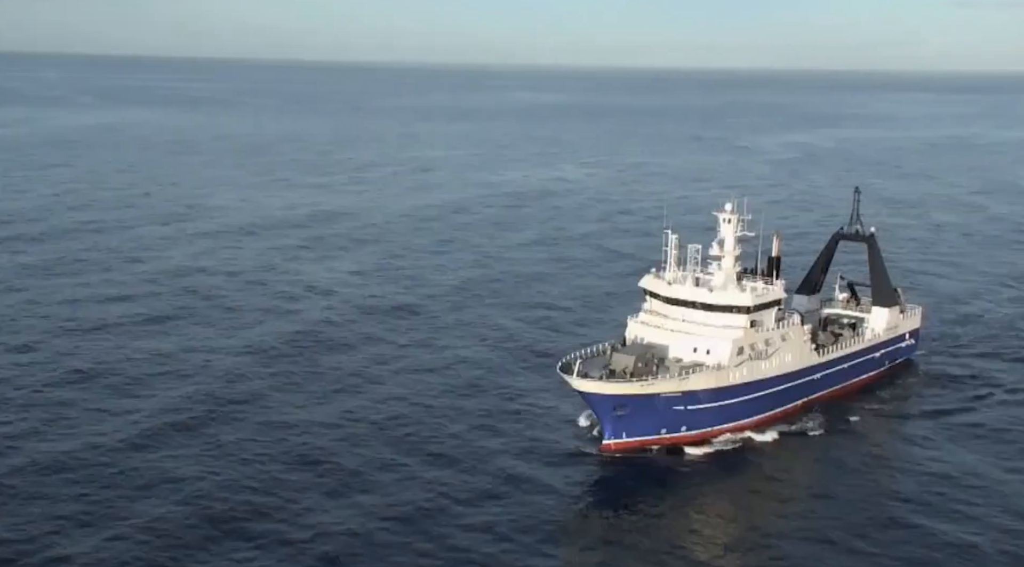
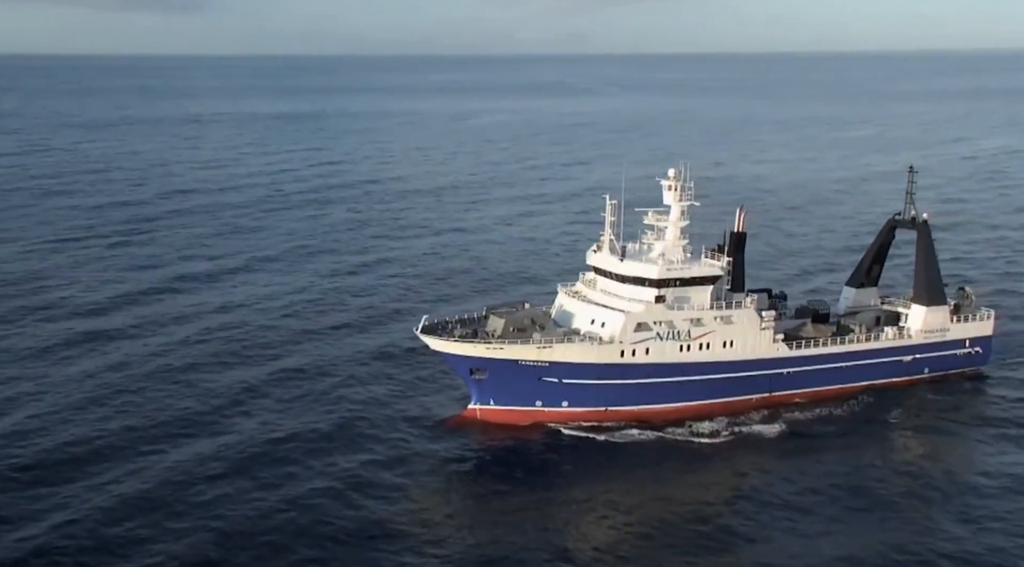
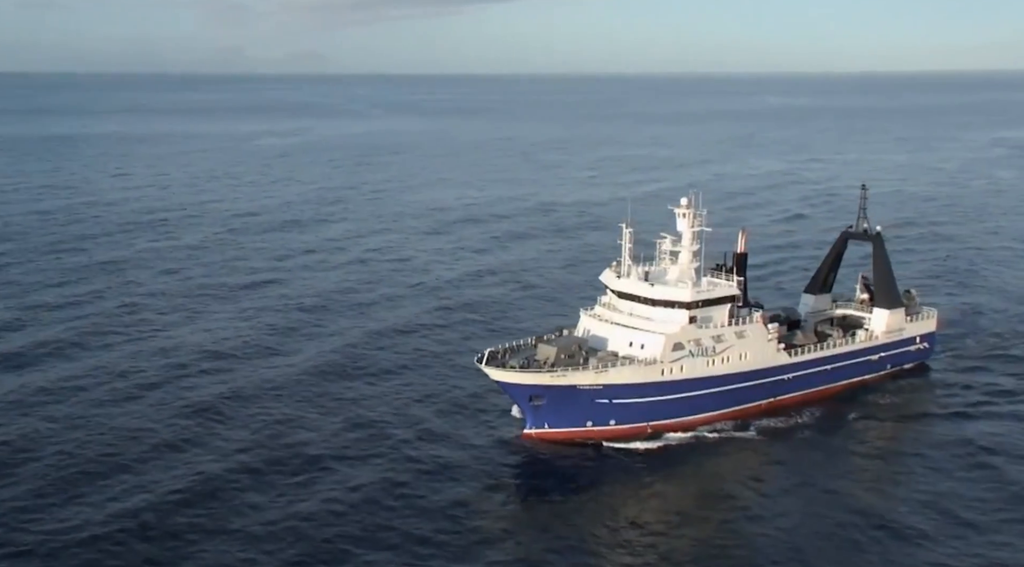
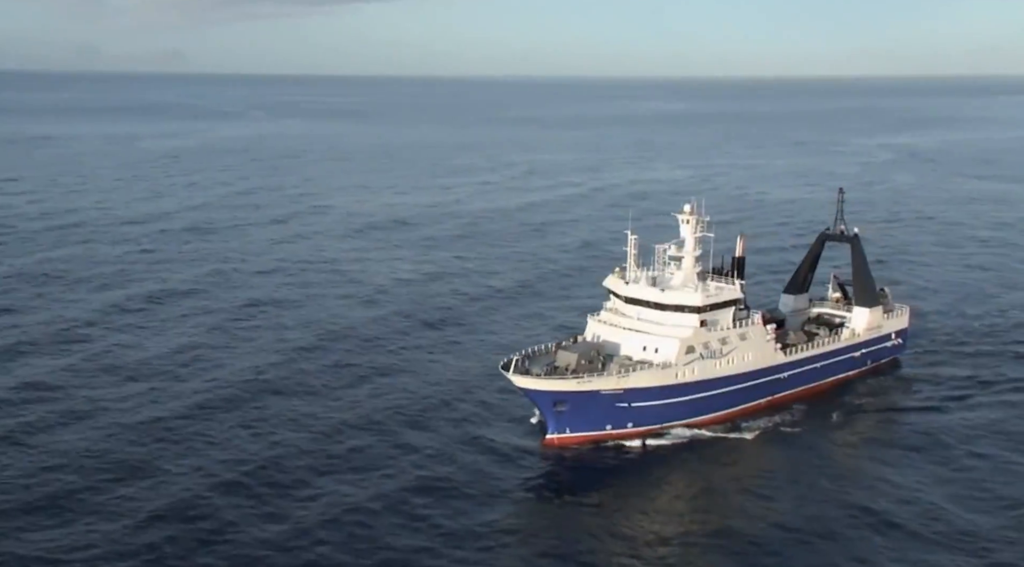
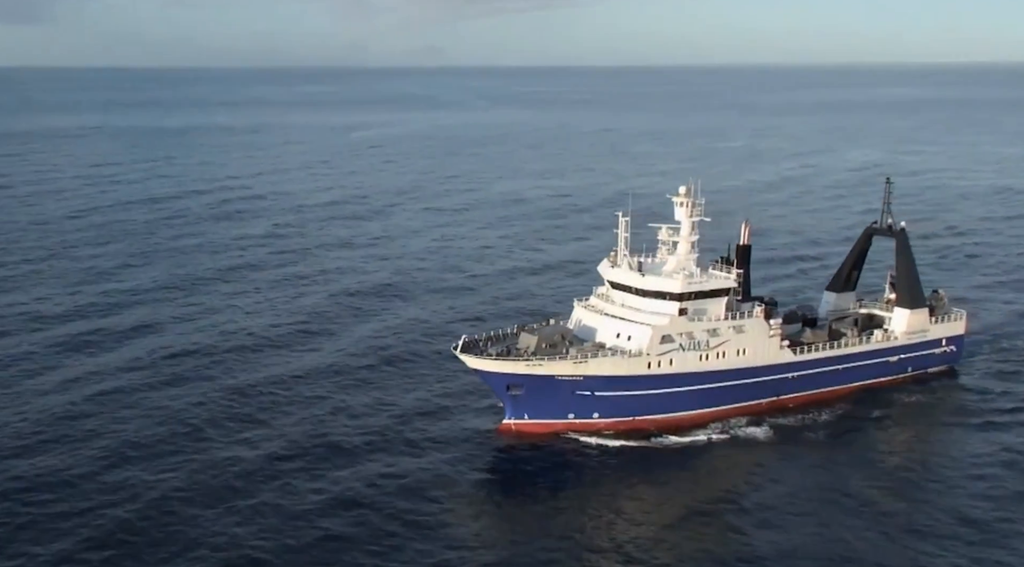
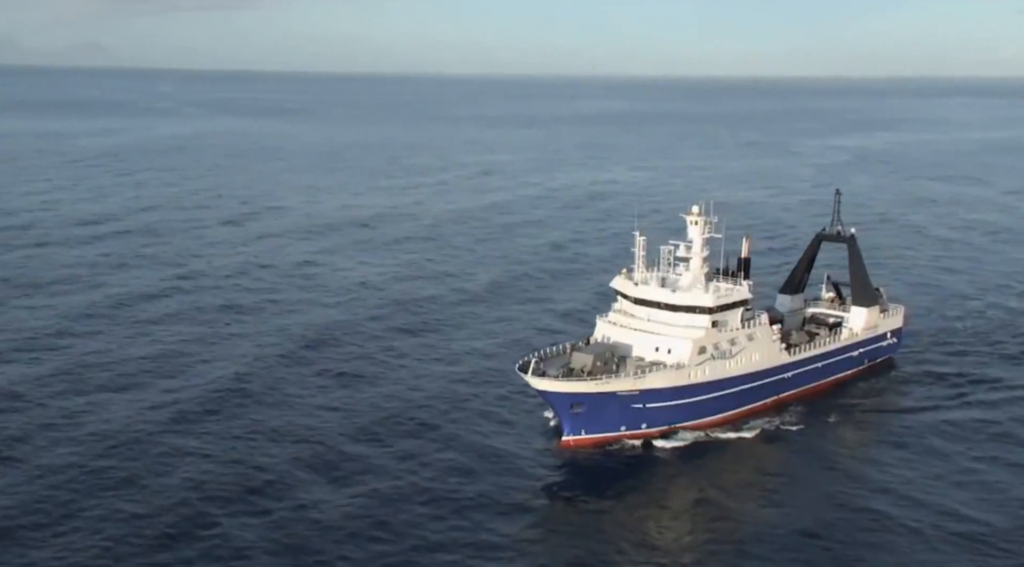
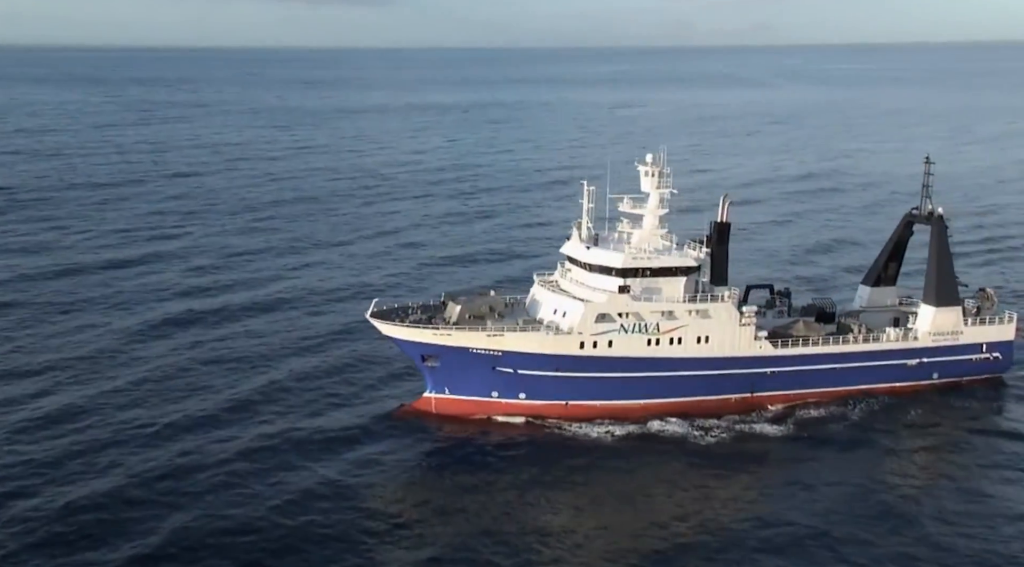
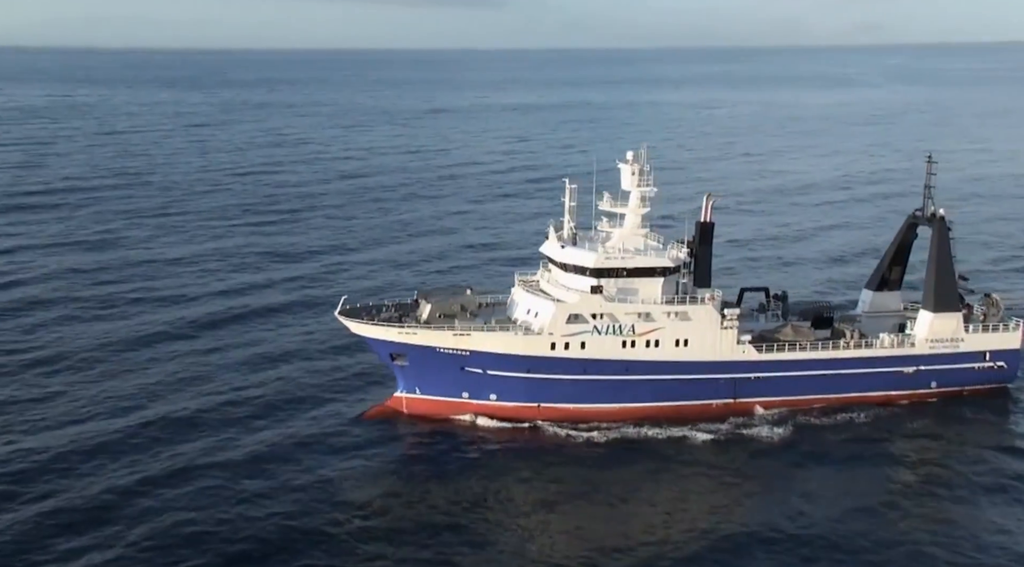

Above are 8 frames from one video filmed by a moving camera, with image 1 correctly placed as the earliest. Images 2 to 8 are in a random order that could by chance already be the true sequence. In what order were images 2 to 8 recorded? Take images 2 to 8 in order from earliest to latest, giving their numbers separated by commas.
6, 4, 3, 5, 2, 7, 8
